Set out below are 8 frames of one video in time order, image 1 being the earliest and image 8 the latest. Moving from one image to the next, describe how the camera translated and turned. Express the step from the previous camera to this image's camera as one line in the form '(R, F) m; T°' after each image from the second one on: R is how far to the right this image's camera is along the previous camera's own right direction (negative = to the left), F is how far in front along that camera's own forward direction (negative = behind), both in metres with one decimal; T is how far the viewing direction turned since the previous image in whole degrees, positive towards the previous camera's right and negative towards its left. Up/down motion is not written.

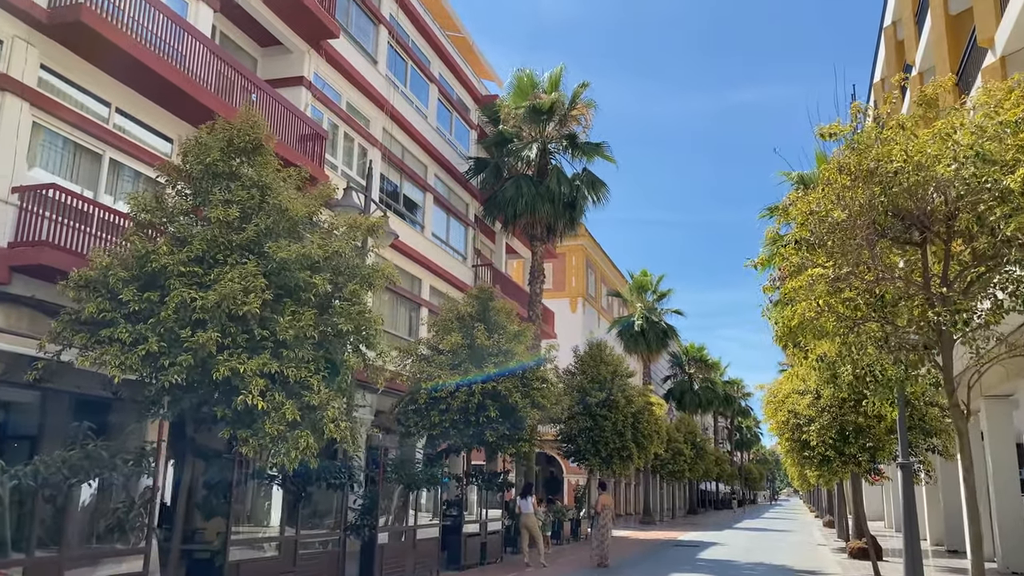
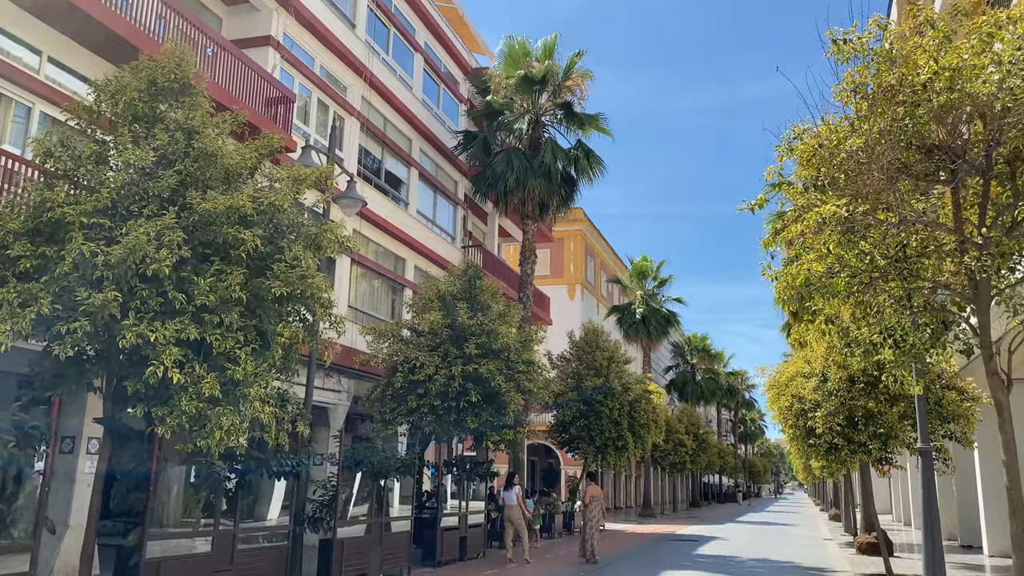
(+0.4, +1.2) m; 0°
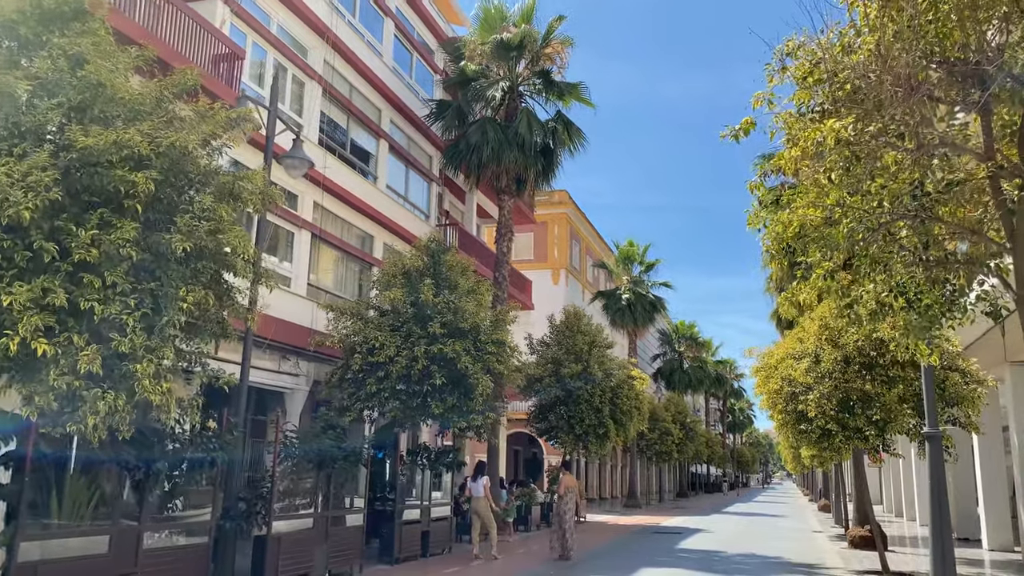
(+0.4, +1.2) m; +1°
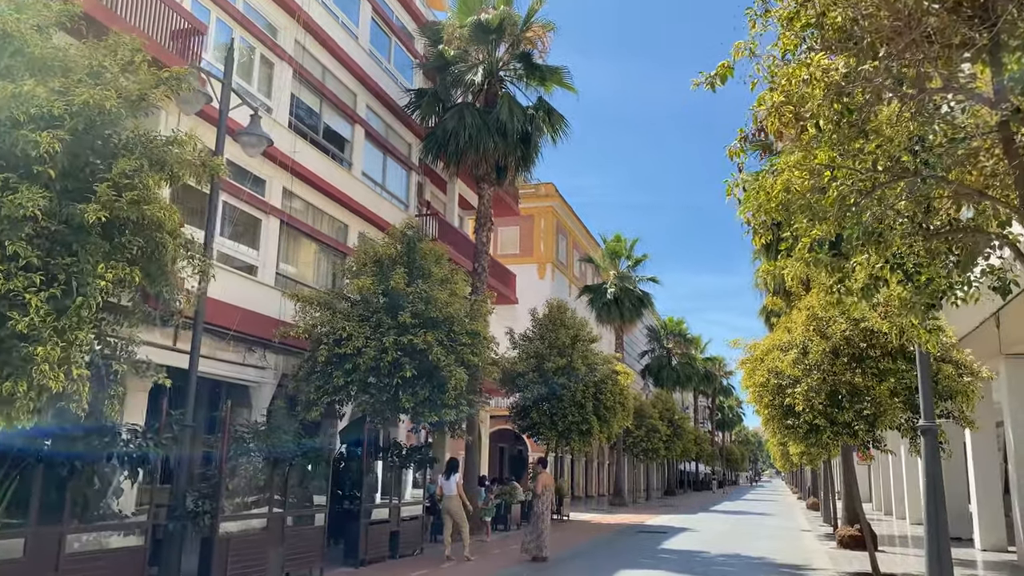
(+0.3, +0.7) m; +1°
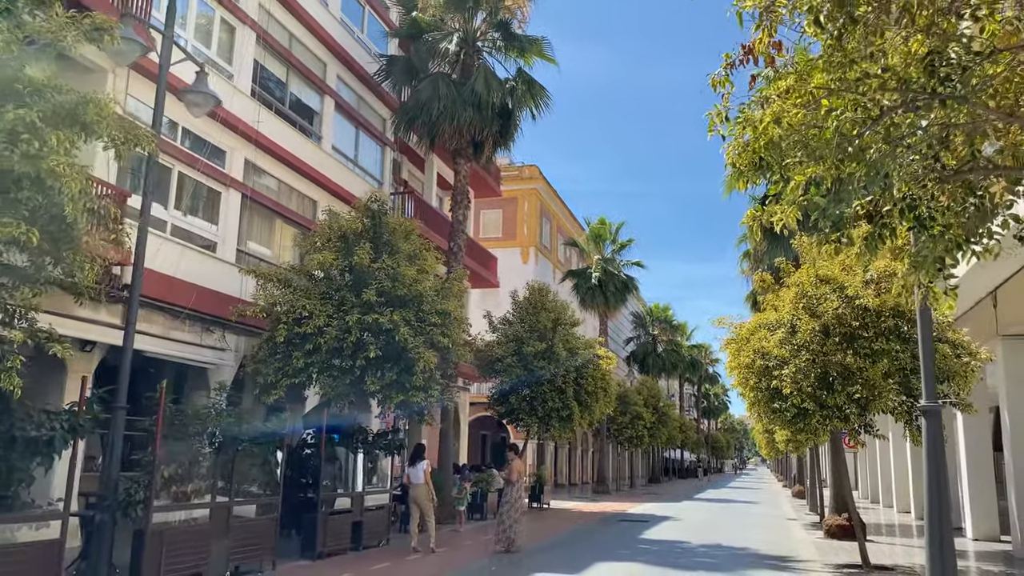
(+0.3, +0.8) m; +1°
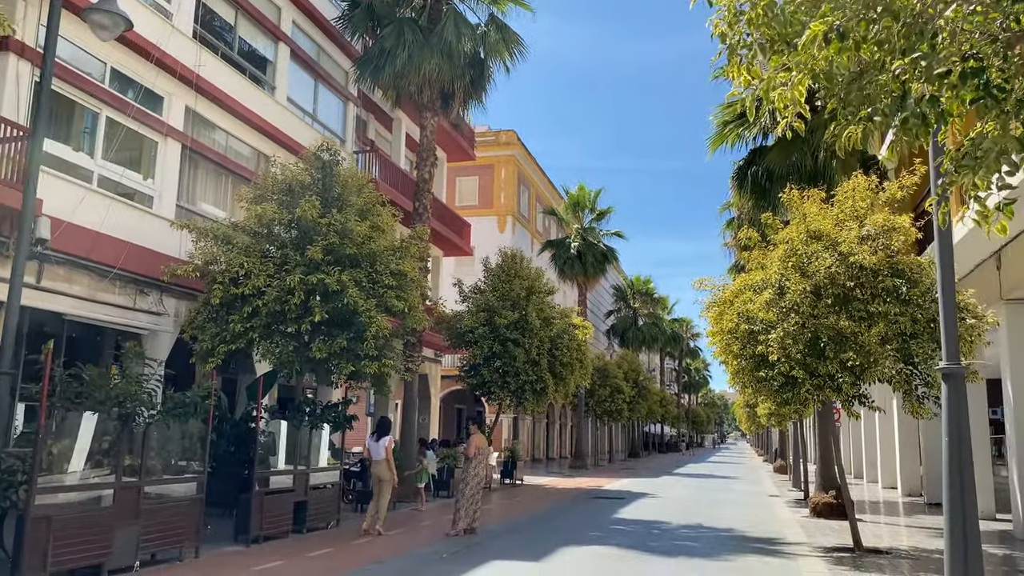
(+0.3, +1.2) m; +1°
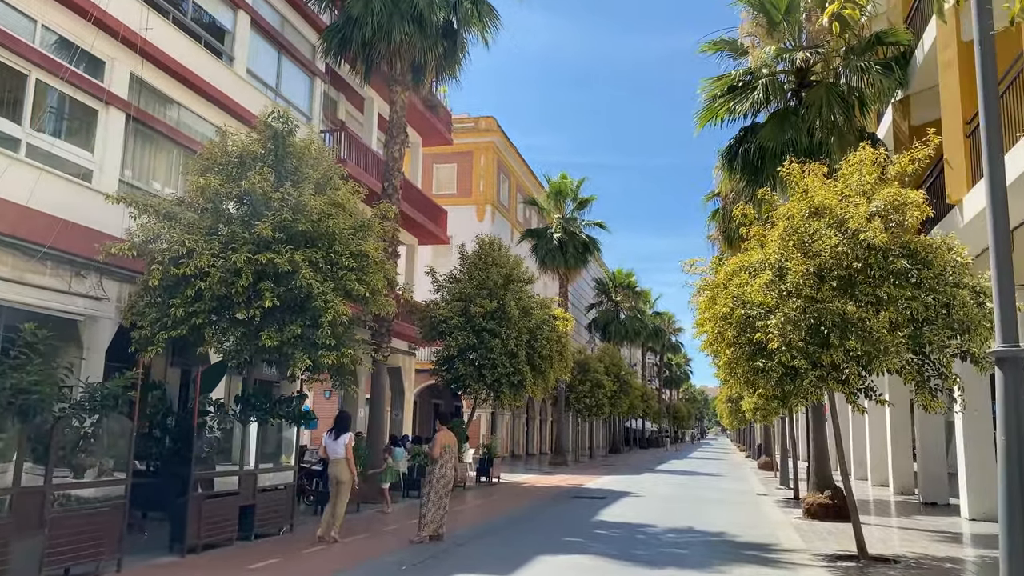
(+0.1, +1.1) m; +1°
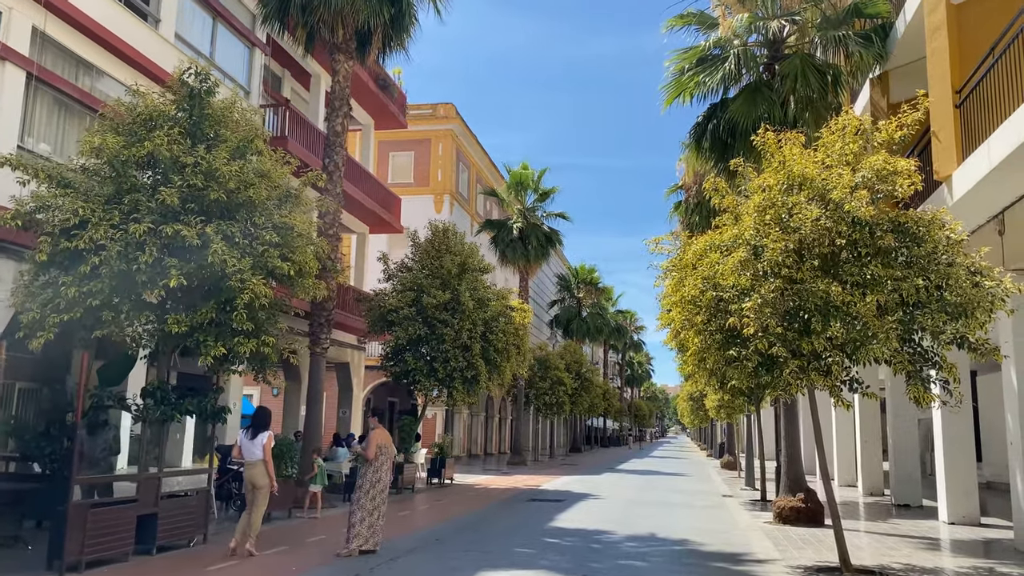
(+0.2, +1.2) m; +3°
